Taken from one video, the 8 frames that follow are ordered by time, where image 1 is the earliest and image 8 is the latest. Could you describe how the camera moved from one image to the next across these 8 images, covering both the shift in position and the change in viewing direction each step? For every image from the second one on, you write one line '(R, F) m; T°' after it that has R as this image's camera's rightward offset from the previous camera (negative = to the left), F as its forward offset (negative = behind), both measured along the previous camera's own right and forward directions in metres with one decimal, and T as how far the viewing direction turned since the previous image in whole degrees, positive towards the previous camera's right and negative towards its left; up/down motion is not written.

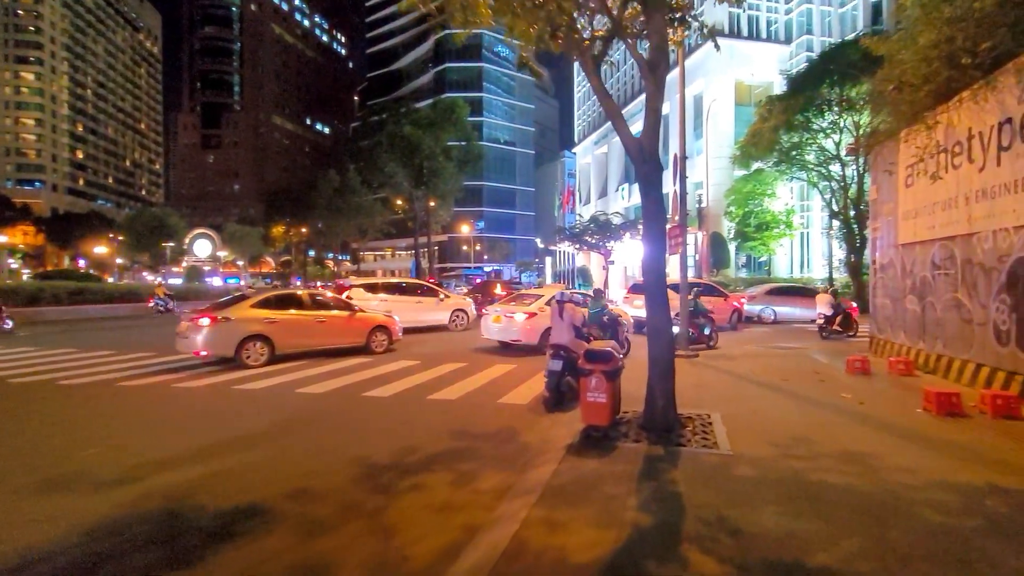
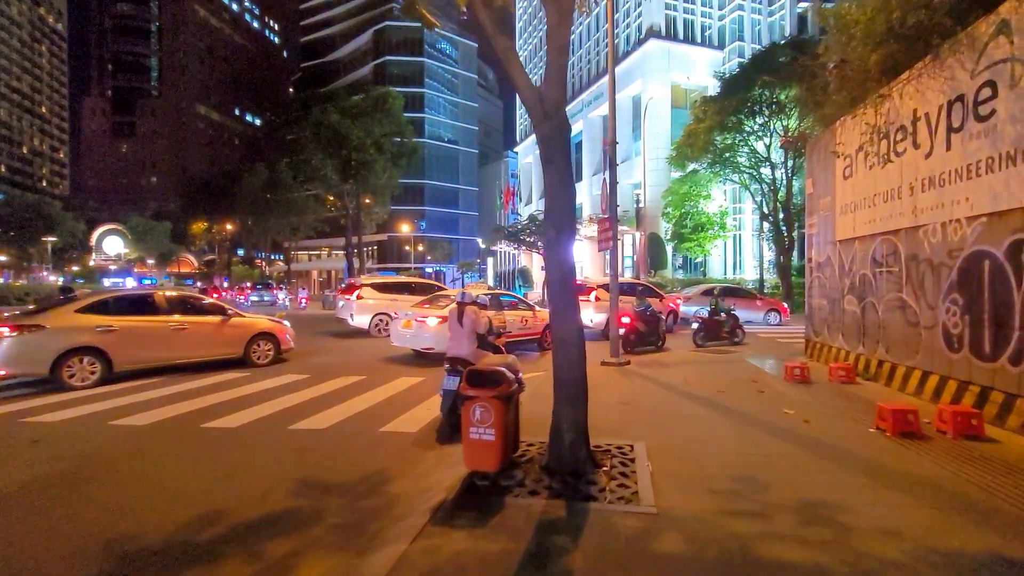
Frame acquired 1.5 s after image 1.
(+1.1, +2.1) m; +6°
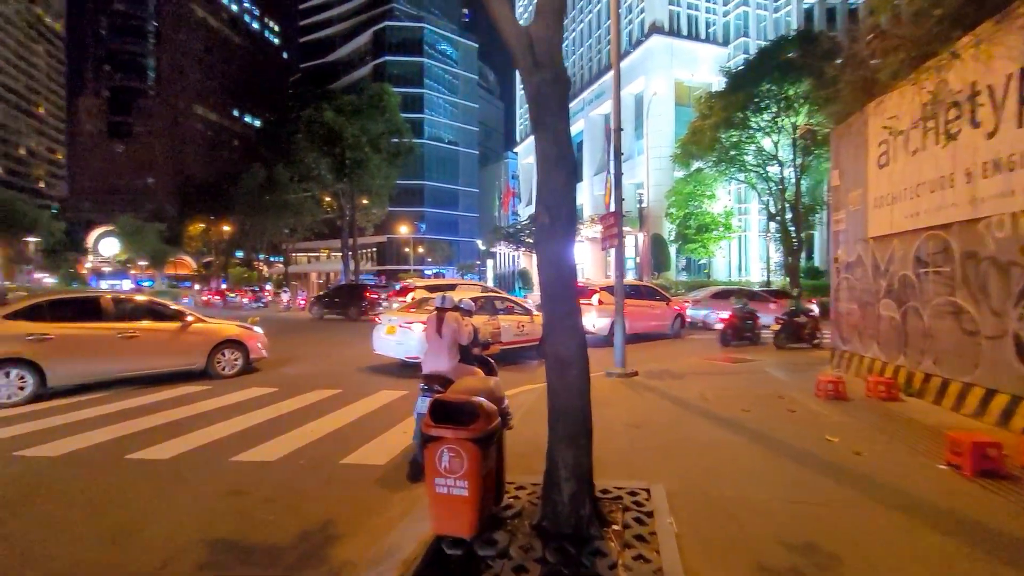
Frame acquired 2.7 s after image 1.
(+0.2, +1.5) m; 0°
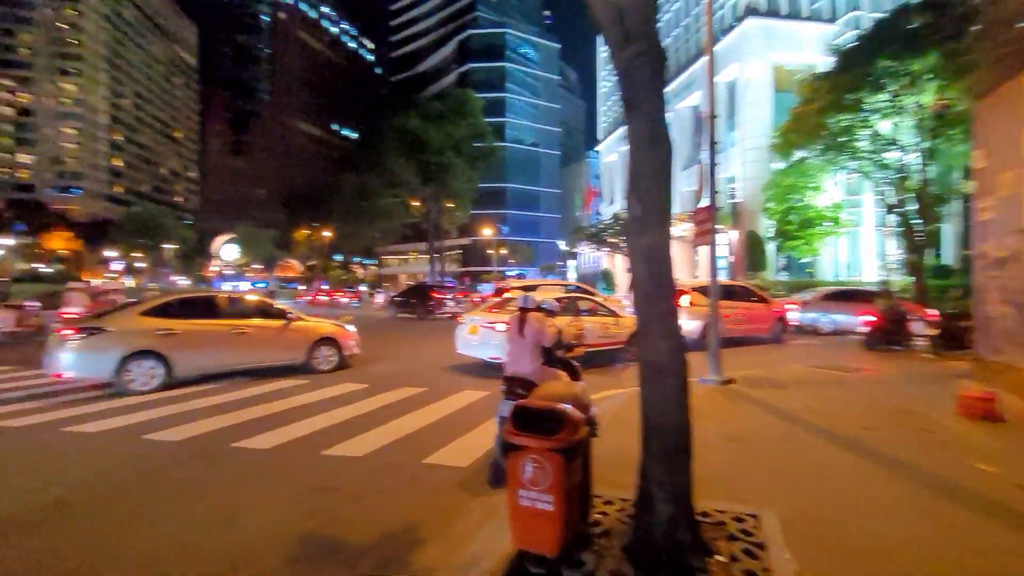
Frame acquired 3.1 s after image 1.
(-0.1, +0.3) m; -10°
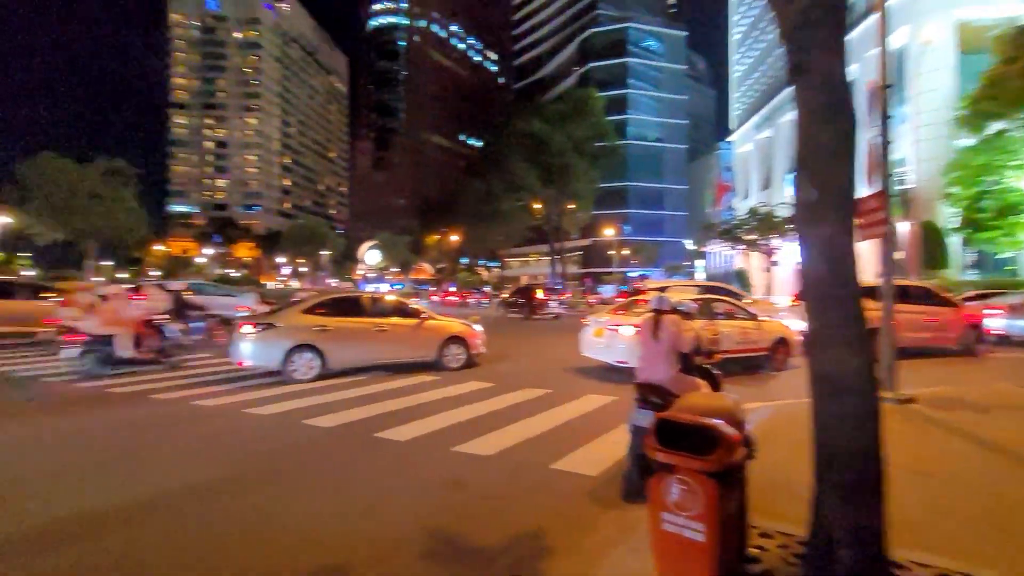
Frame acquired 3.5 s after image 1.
(-0.2, +0.3) m; -14°
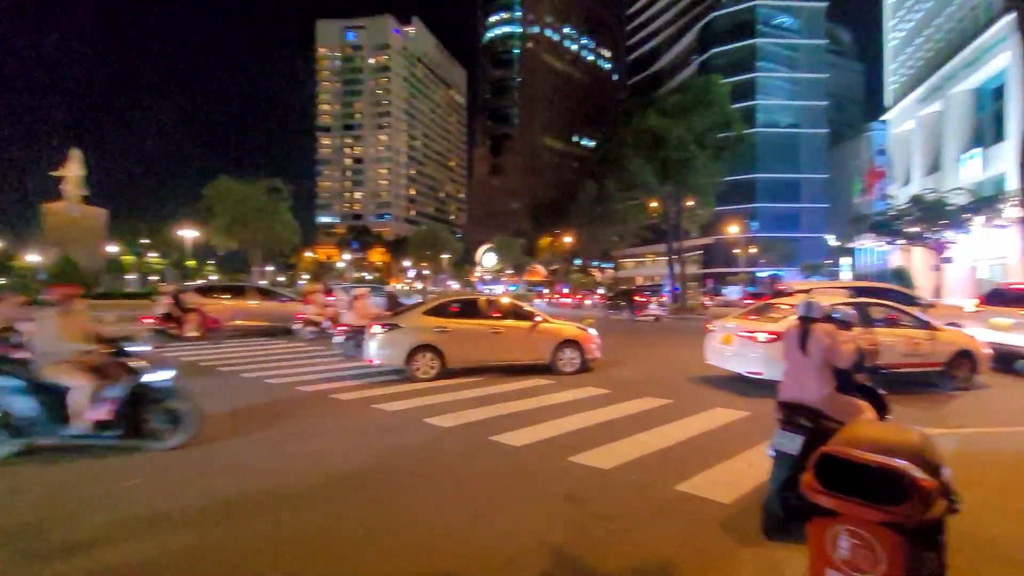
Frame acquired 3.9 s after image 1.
(-0.1, +0.3) m; -13°
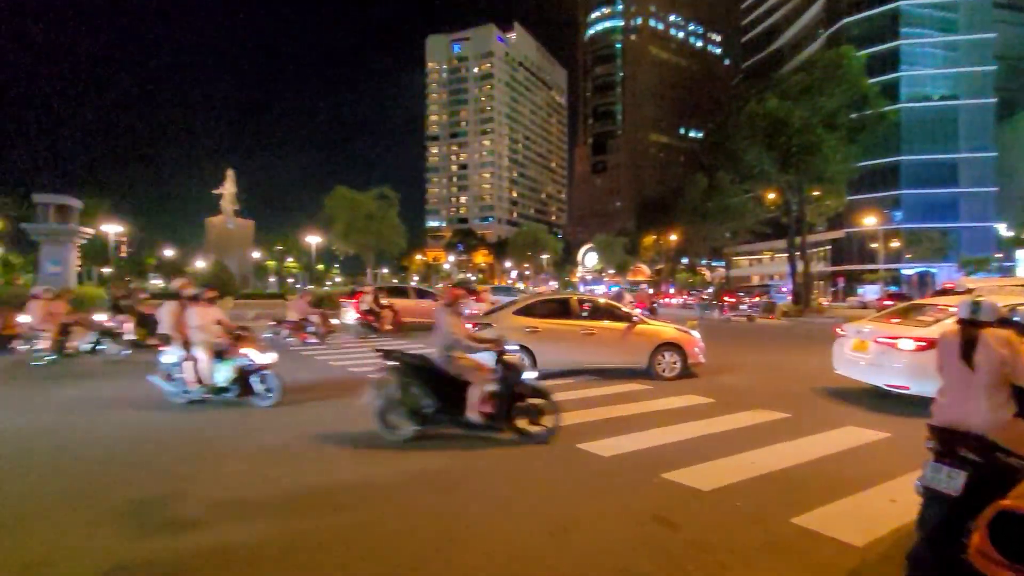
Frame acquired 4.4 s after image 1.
(+0.3, +0.5) m; -12°
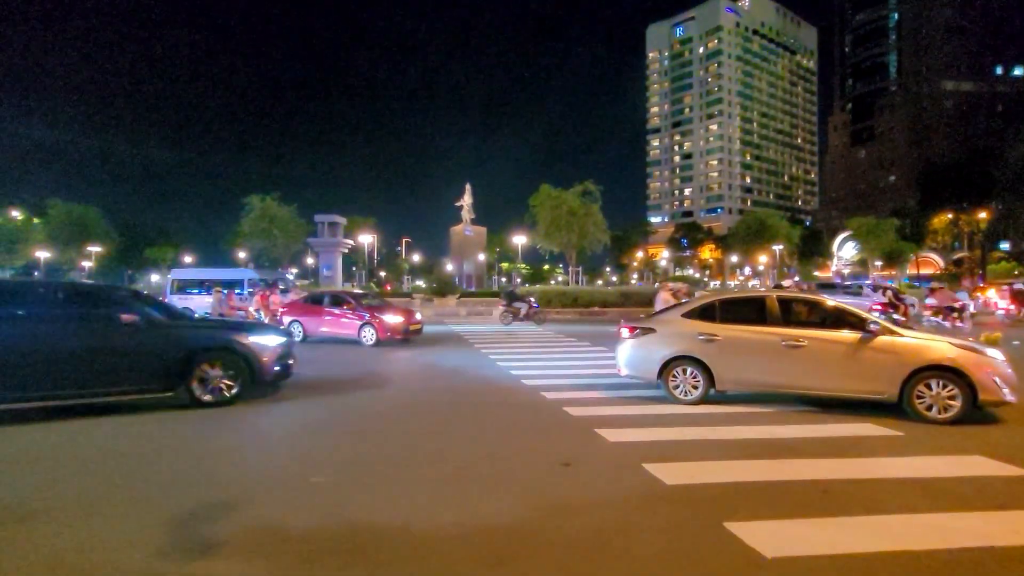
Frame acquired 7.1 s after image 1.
(+1.3, +2.4) m; -26°
